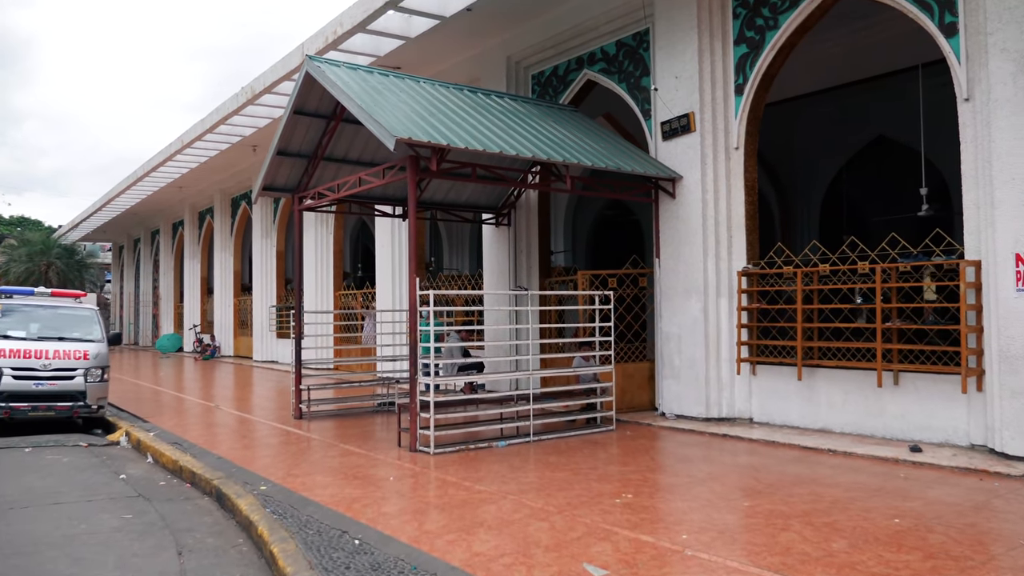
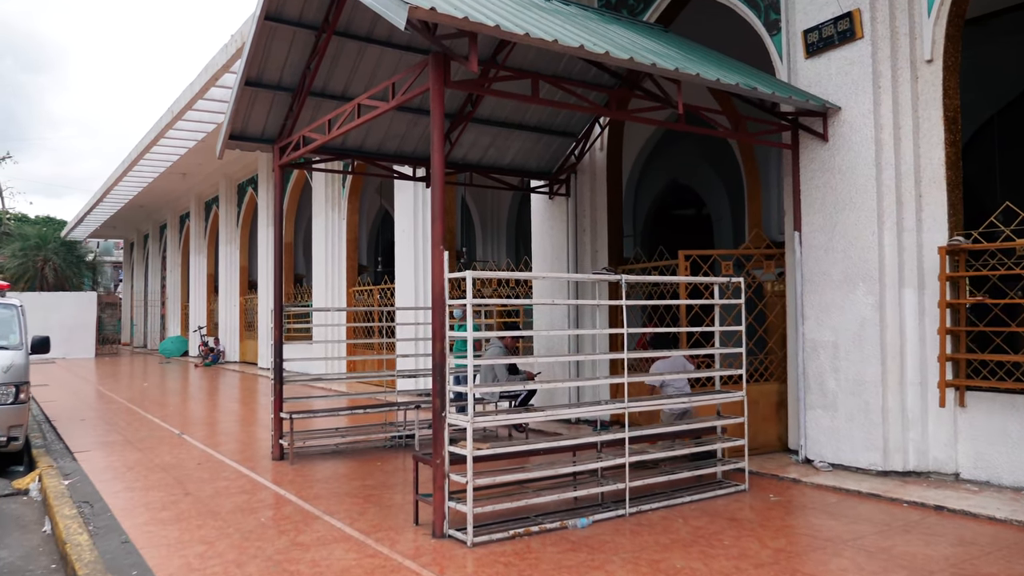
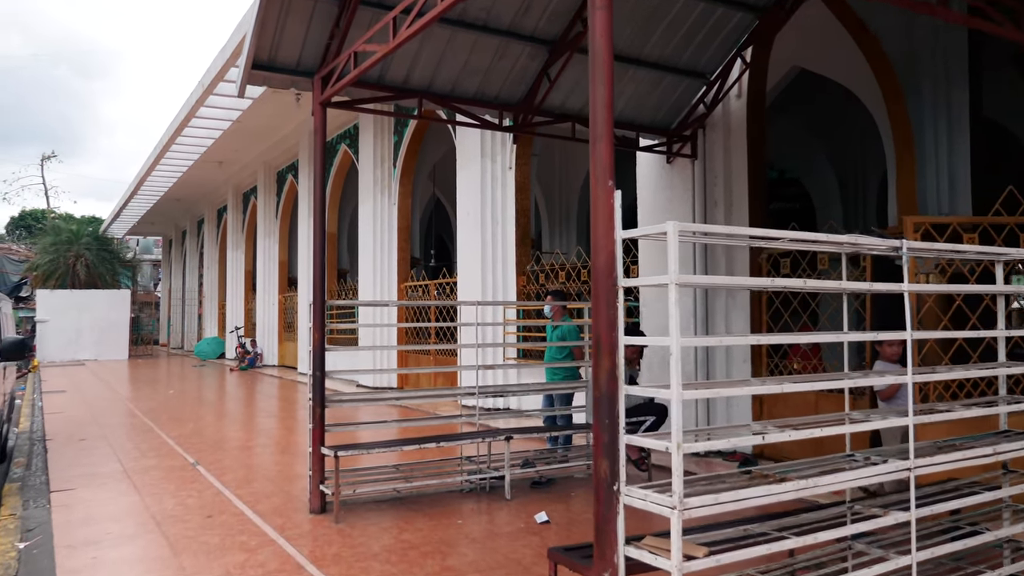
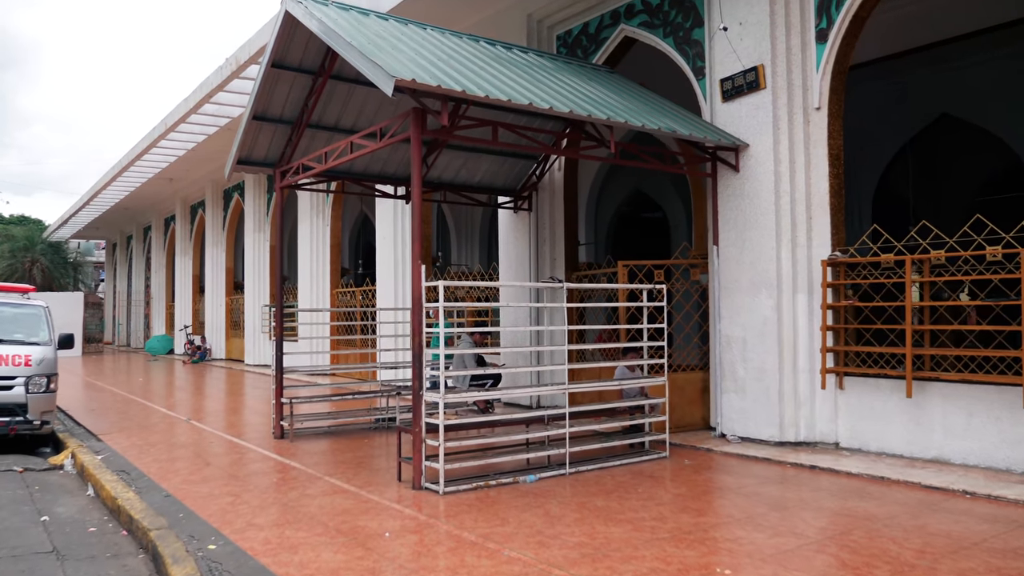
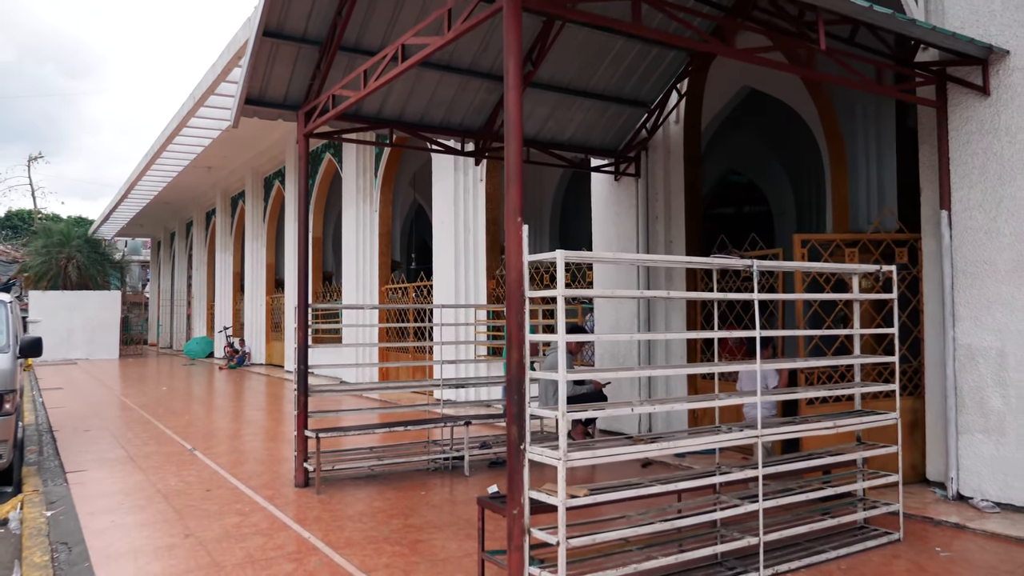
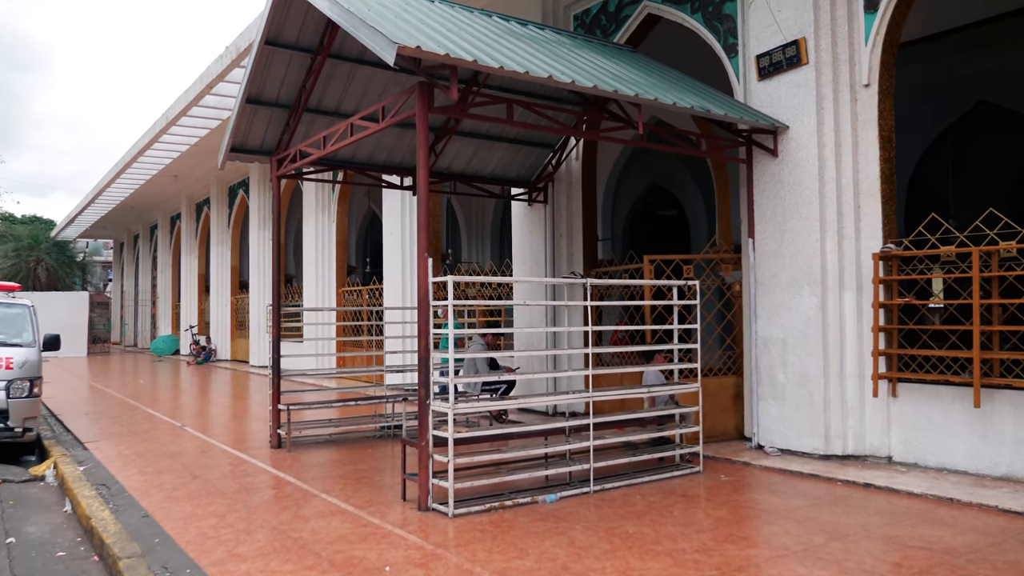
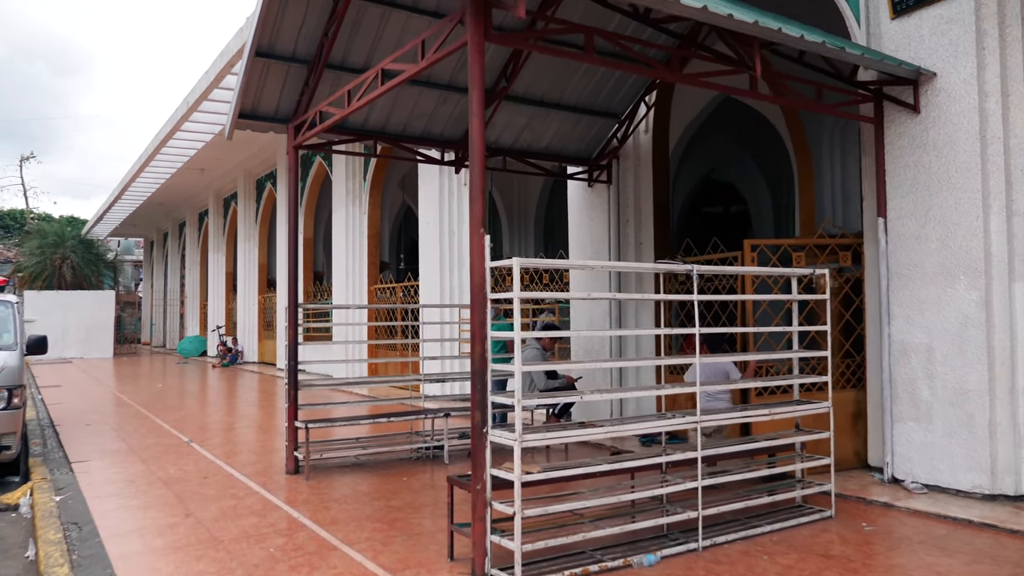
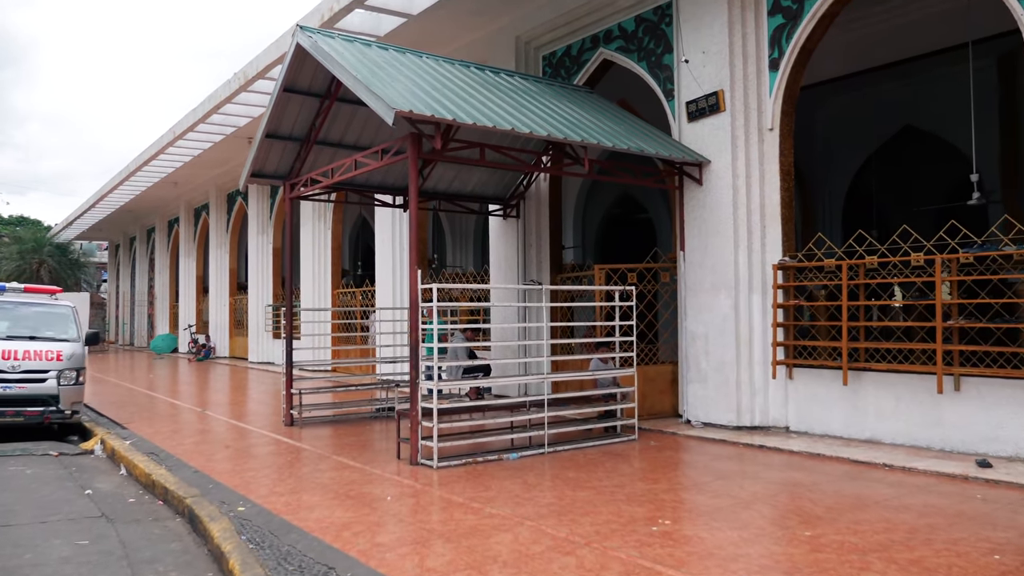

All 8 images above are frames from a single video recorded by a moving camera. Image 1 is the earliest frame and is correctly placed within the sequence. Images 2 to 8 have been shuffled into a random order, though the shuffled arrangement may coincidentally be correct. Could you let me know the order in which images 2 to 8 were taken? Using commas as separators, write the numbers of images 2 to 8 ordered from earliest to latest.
8, 4, 6, 2, 7, 5, 3
